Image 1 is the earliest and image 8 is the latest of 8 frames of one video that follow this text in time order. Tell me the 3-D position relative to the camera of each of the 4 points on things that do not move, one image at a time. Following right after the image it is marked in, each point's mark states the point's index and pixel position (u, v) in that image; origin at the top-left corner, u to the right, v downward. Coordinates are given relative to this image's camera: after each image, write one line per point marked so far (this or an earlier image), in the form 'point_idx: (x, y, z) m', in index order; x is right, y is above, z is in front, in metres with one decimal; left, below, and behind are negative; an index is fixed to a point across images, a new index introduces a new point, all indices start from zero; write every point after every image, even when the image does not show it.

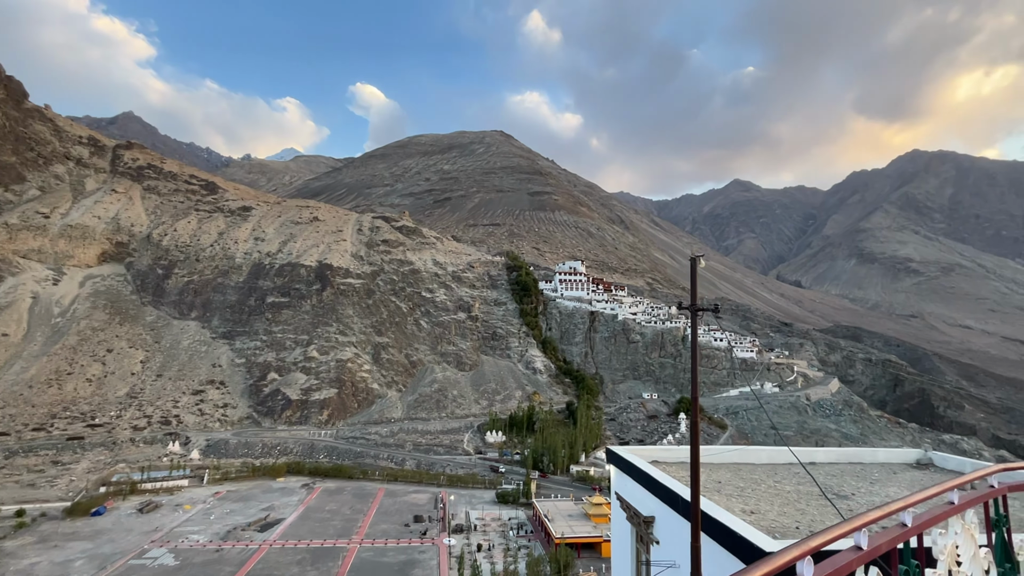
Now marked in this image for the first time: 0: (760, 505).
0: (+4.3, -3.5, +8.7) m
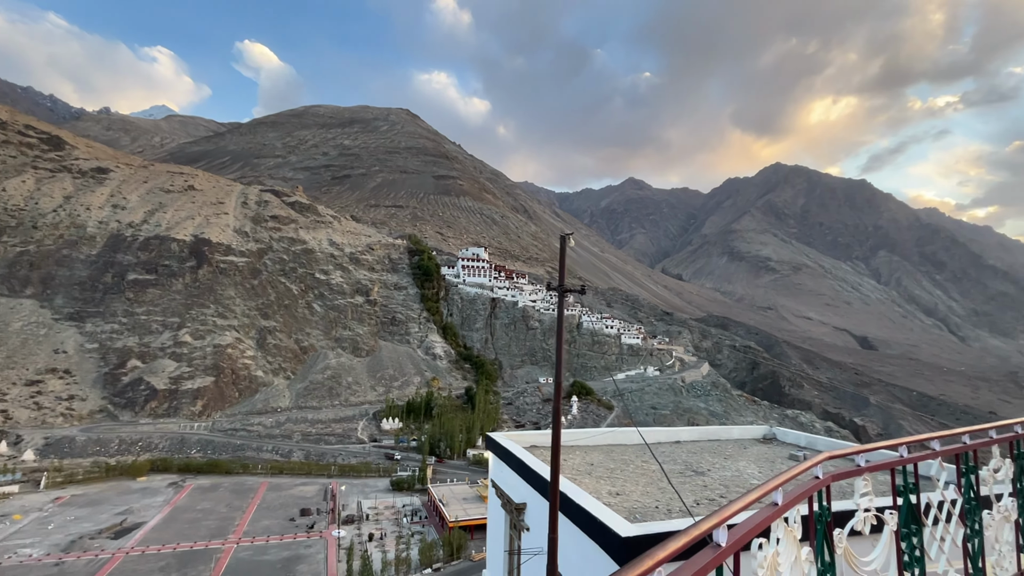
0: (+1.8, -3.2, +7.8) m
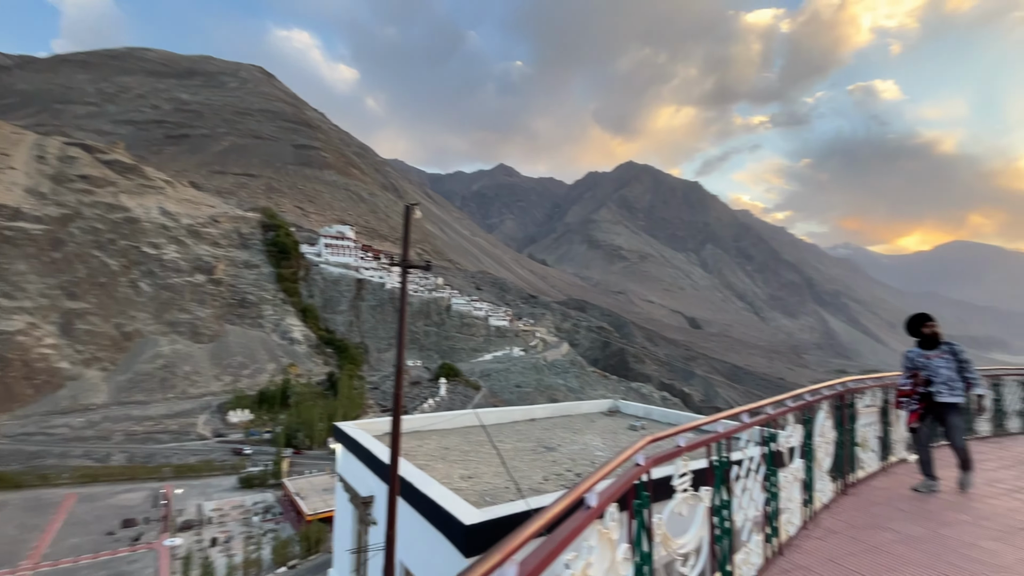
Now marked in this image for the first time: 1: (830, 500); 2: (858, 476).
0: (-0.6, -2.9, +7.7) m
1: (+2.3, -1.5, +3.5) m
2: (+2.8, -1.6, +4.0) m
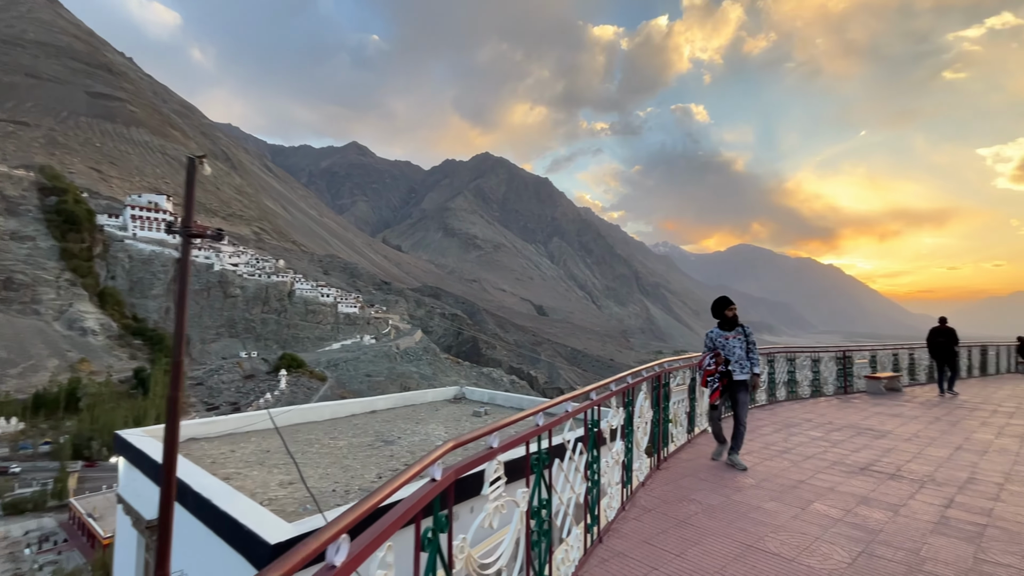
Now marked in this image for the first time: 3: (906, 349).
0: (-3.0, -2.6, +6.9) m
1: (+1.0, -1.4, +3.6) m
2: (+1.4, -1.4, +4.3) m
3: (+8.3, -1.3, +10.2) m
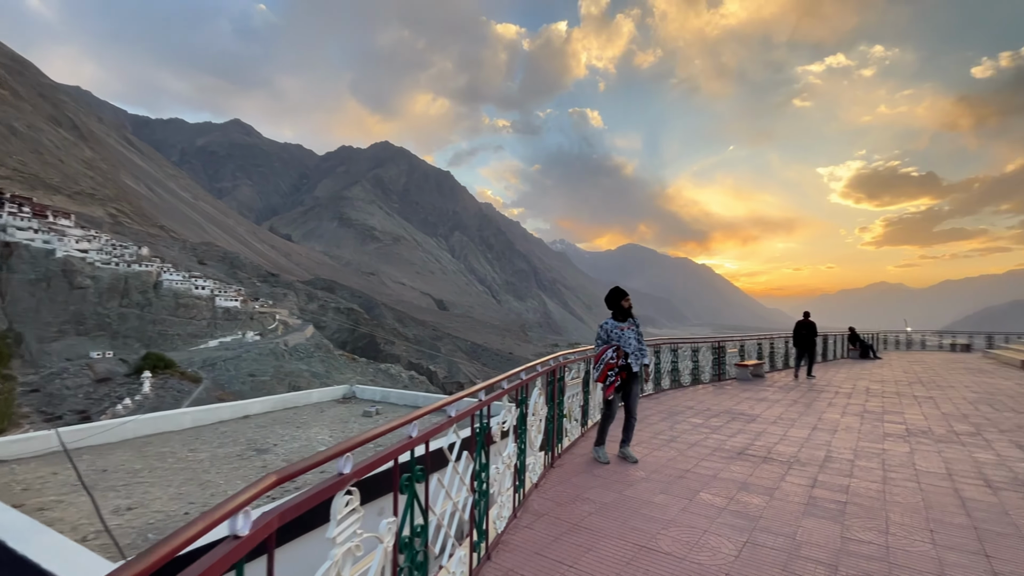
0: (-4.4, -2.5, +5.8) m
1: (+0.2, -1.4, +3.4) m
2: (+0.4, -1.4, +4.1) m
3: (+6.0, -1.2, +11.4) m
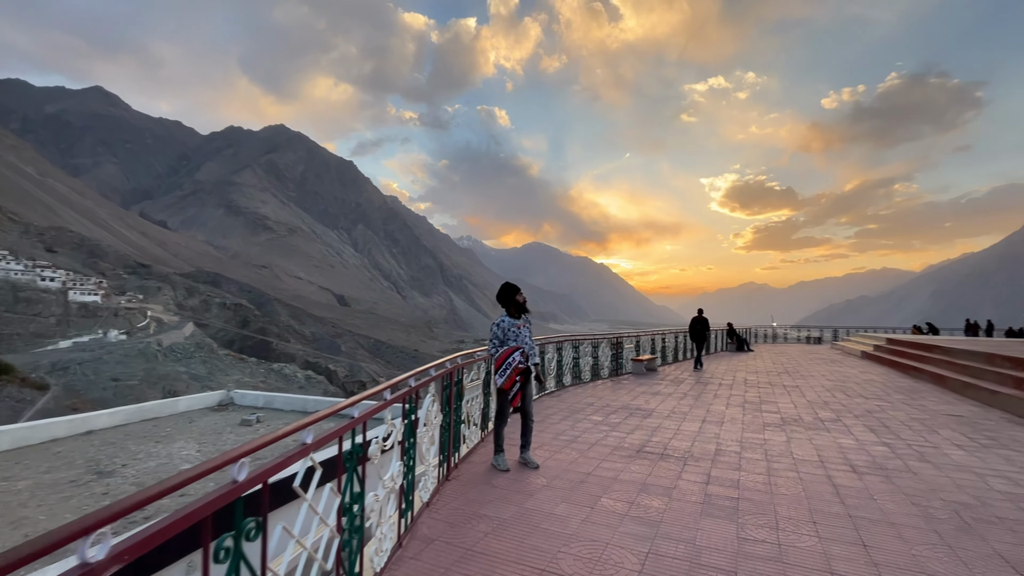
0: (-5.5, -2.4, +4.6) m
1: (-0.5, -1.3, +3.1) m
2: (-0.4, -1.3, +3.8) m
3: (+3.7, -1.2, +12.0) m
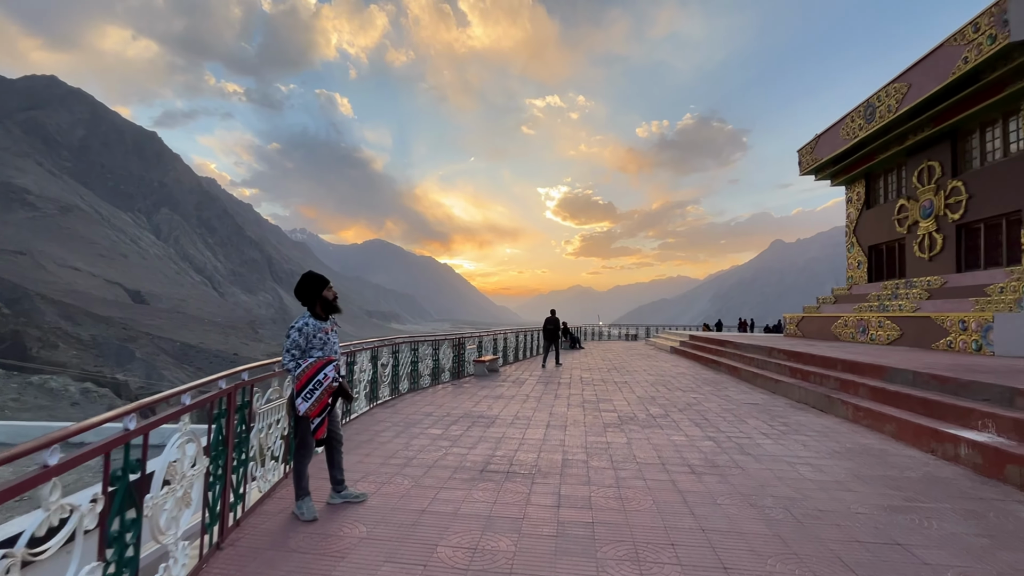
0: (-6.6, -2.2, +1.9) m
1: (-1.4, -1.3, +2.1) m
2: (-1.5, -1.3, +2.8) m
3: (-0.3, -1.1, +11.9) m
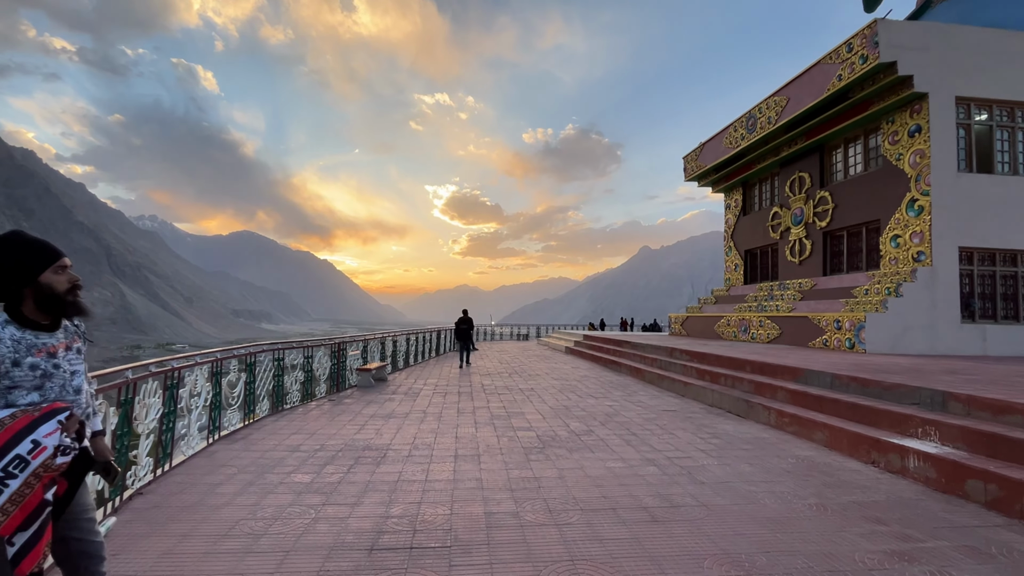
0: (-6.5, -2.1, -0.8) m
1: (-1.5, -1.2, +0.6) m
2: (-1.8, -1.2, +1.3) m
3: (-2.6, -1.1, +10.4) m
